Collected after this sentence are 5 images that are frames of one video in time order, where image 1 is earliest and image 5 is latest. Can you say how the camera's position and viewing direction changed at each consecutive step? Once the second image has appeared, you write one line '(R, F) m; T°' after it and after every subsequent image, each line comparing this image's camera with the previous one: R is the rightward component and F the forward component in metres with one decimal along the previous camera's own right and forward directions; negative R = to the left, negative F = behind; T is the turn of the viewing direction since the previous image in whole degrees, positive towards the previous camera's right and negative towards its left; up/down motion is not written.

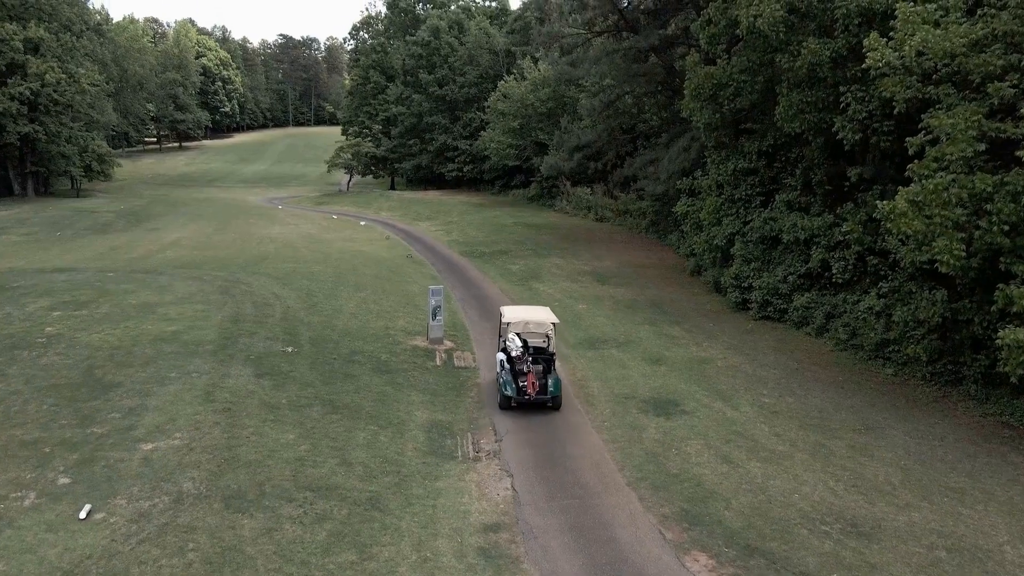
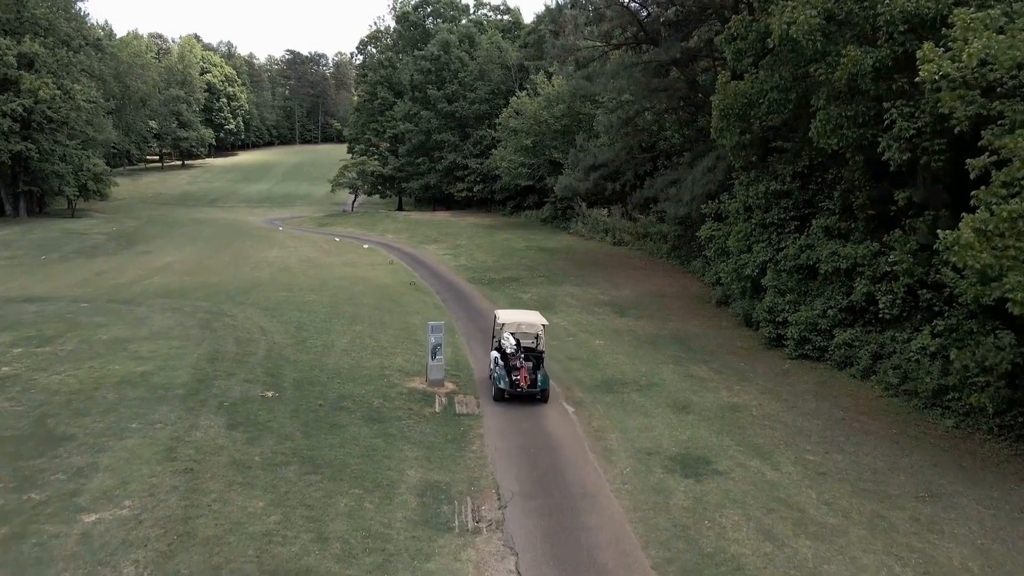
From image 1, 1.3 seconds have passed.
(+0.1, +1.6) m; -1°
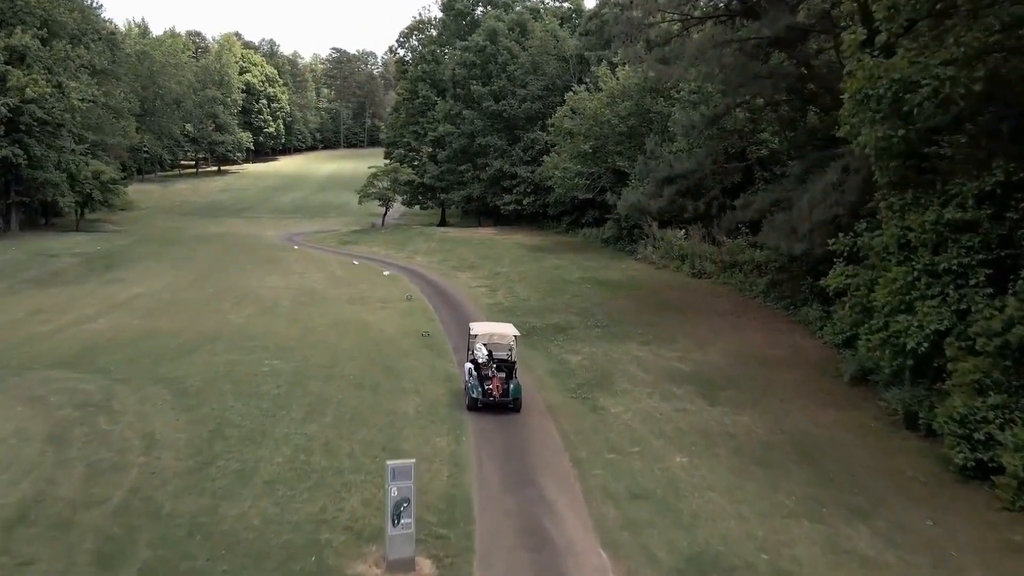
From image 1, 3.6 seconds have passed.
(+0.4, +6.3) m; -4°
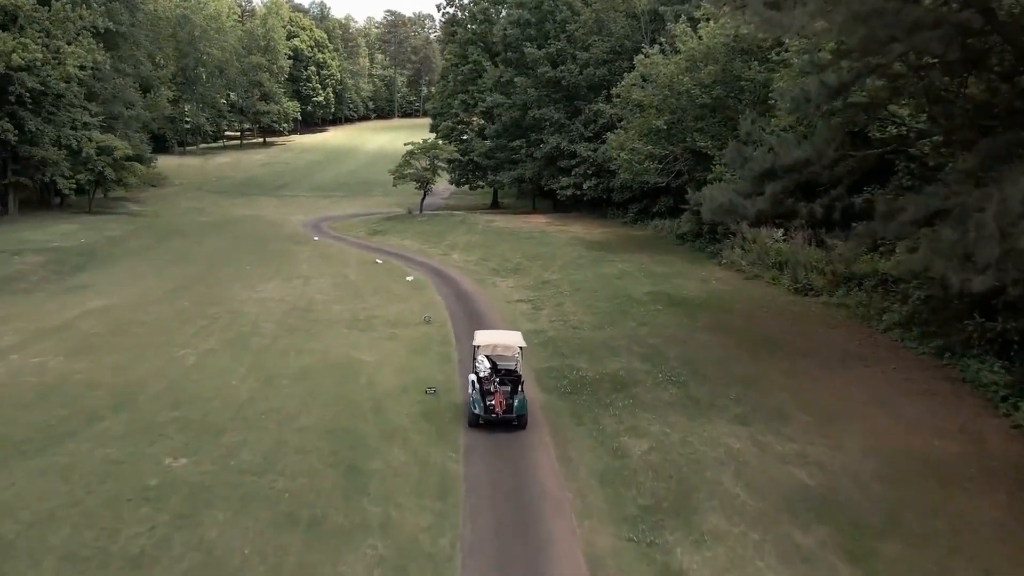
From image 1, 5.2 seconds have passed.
(+0.4, +5.5) m; -4°
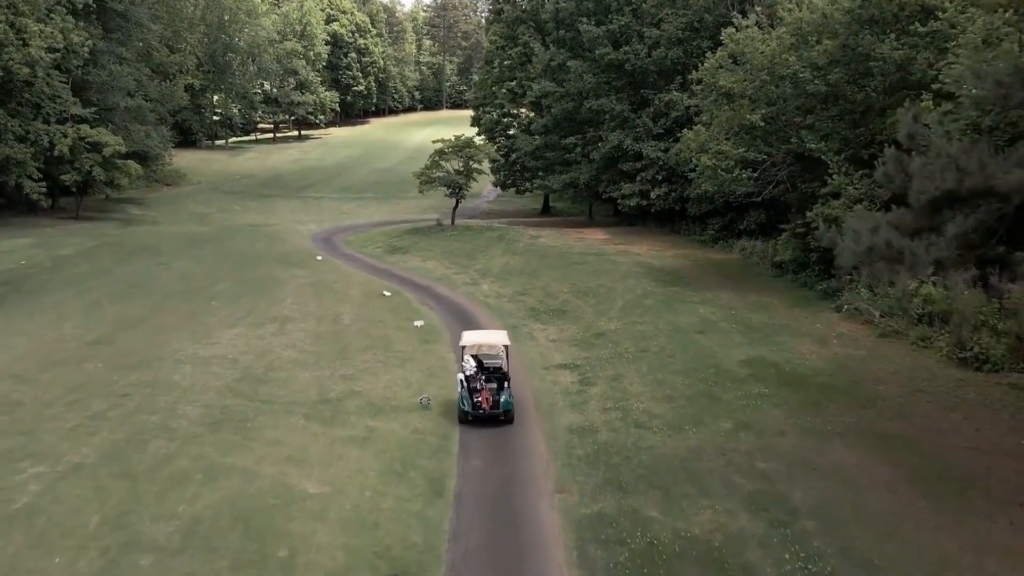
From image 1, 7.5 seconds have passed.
(+0.3, +5.9) m; -3°
